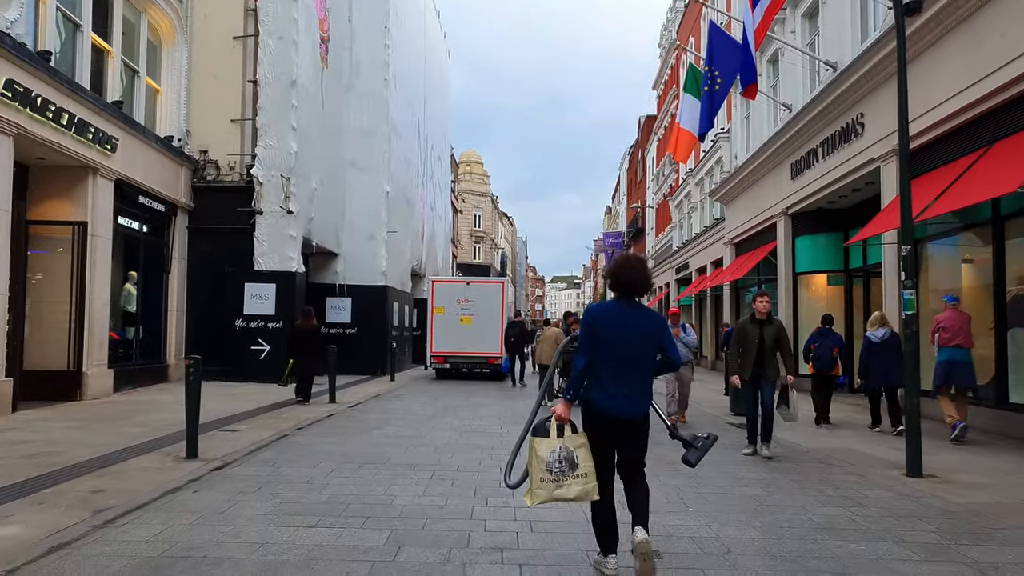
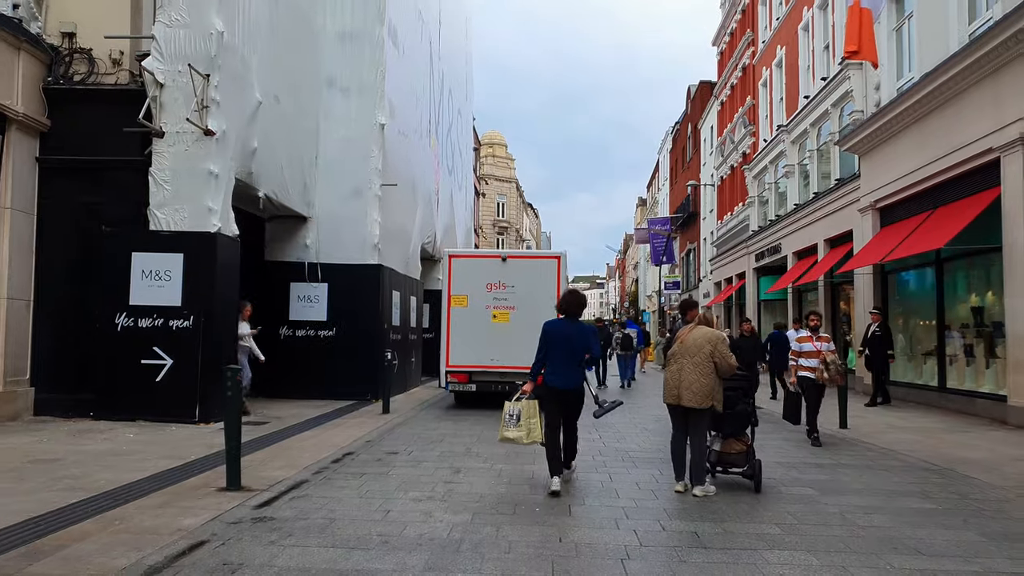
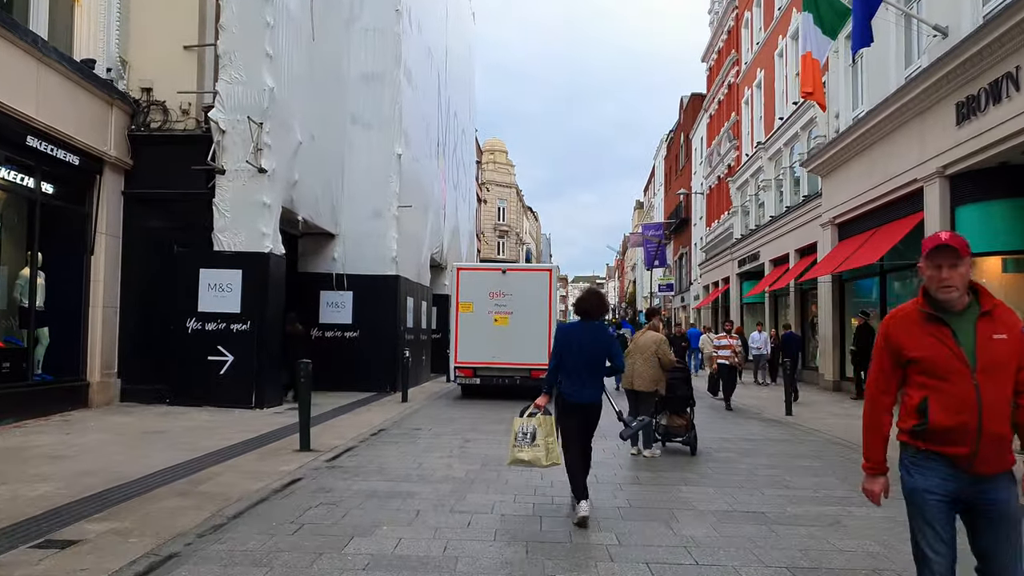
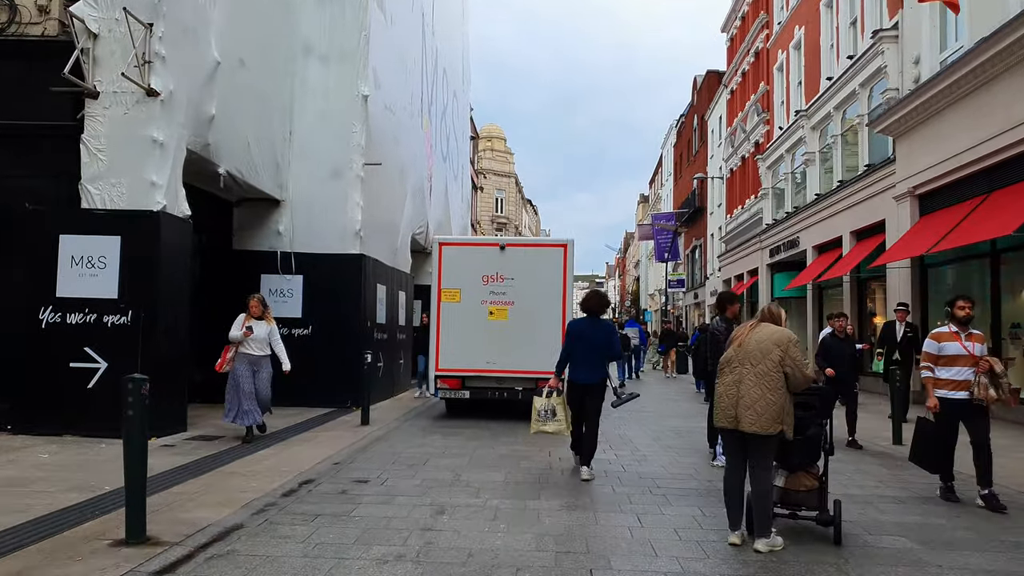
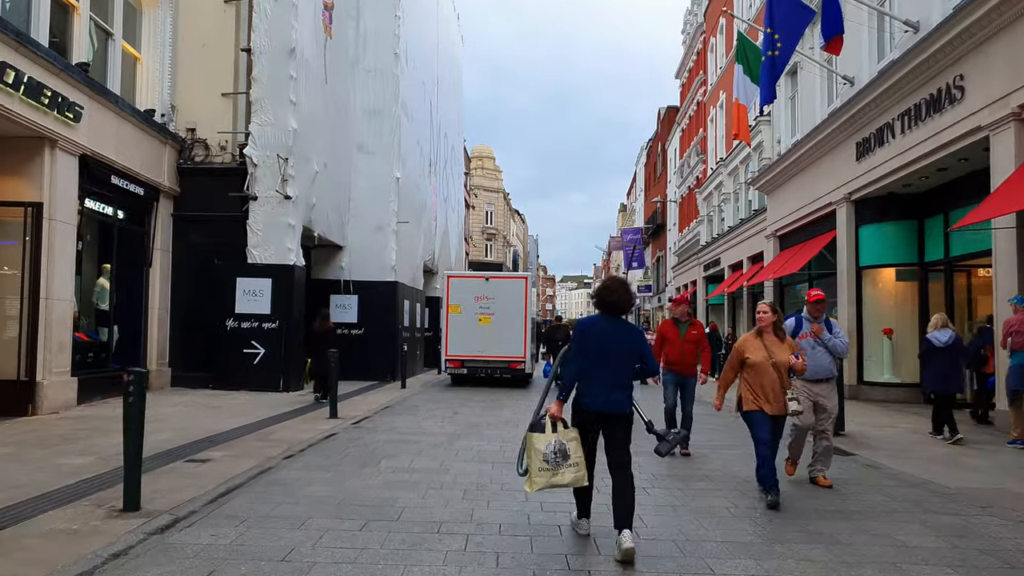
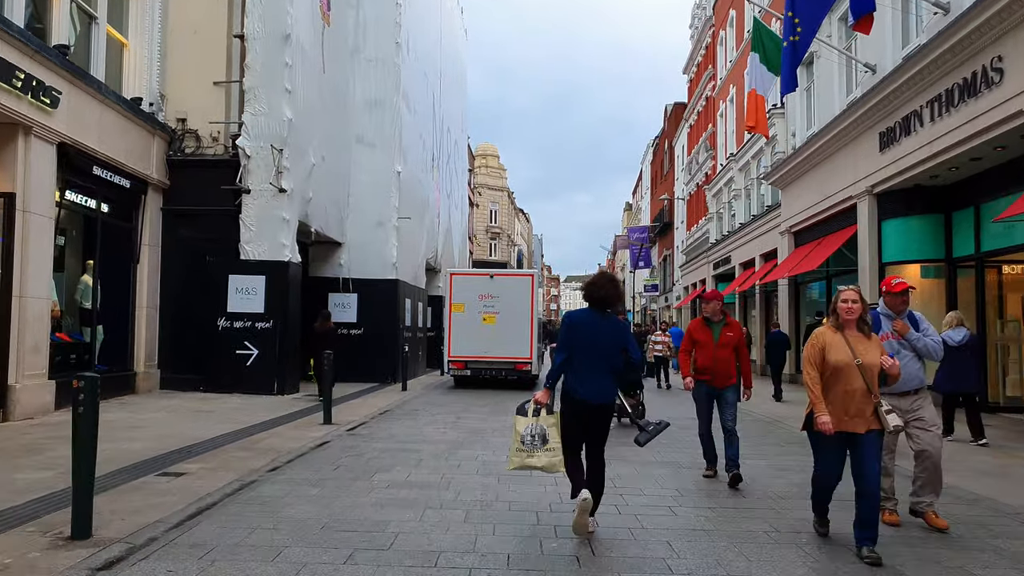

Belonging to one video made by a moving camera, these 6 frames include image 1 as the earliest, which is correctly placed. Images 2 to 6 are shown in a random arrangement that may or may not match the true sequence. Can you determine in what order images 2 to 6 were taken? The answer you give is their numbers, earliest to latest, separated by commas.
5, 6, 3, 2, 4
